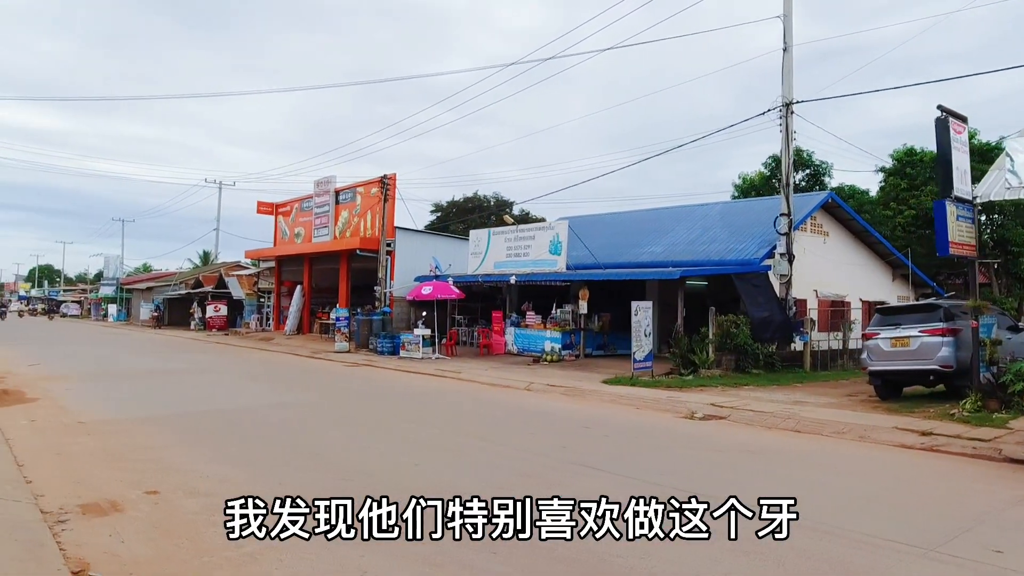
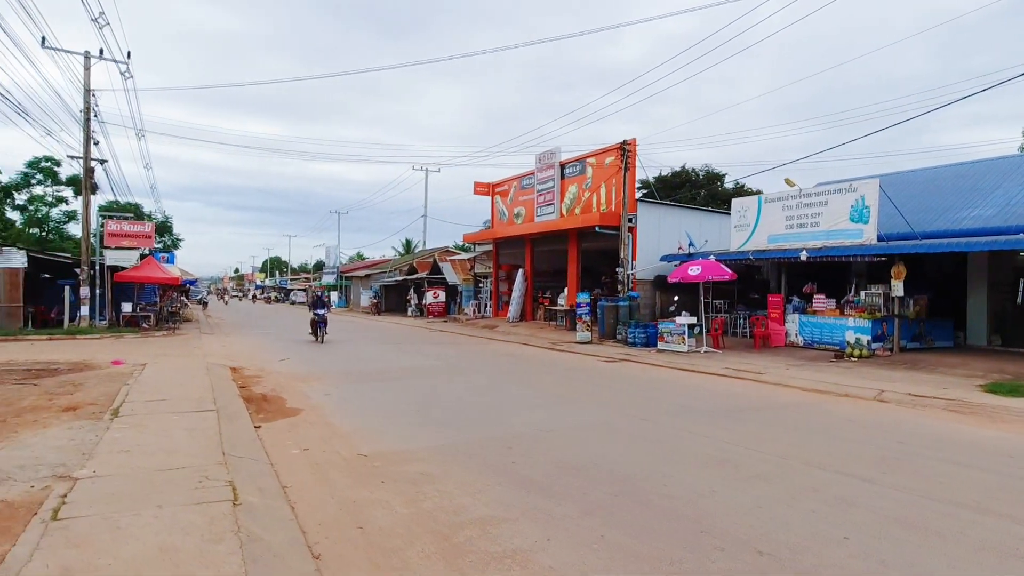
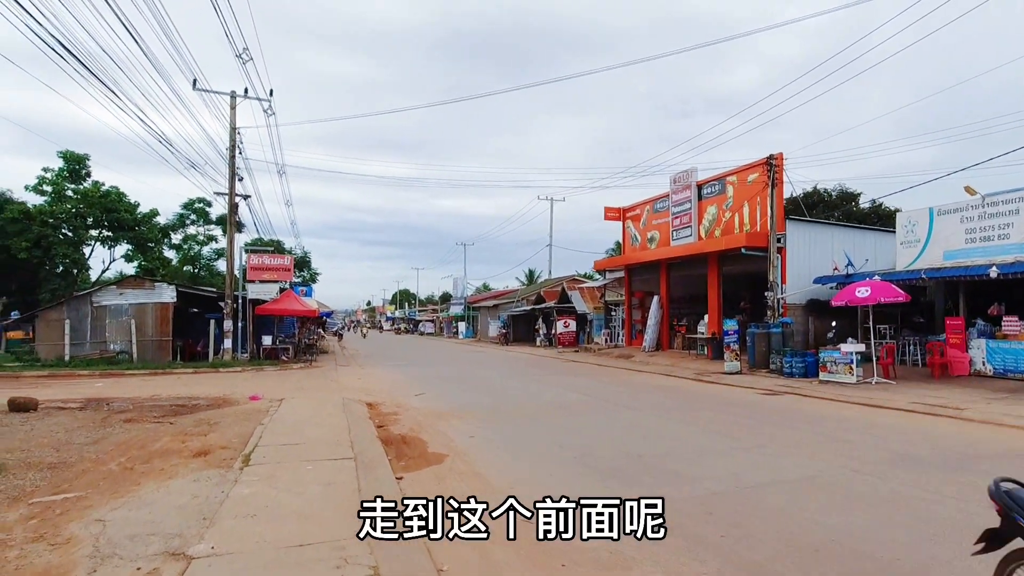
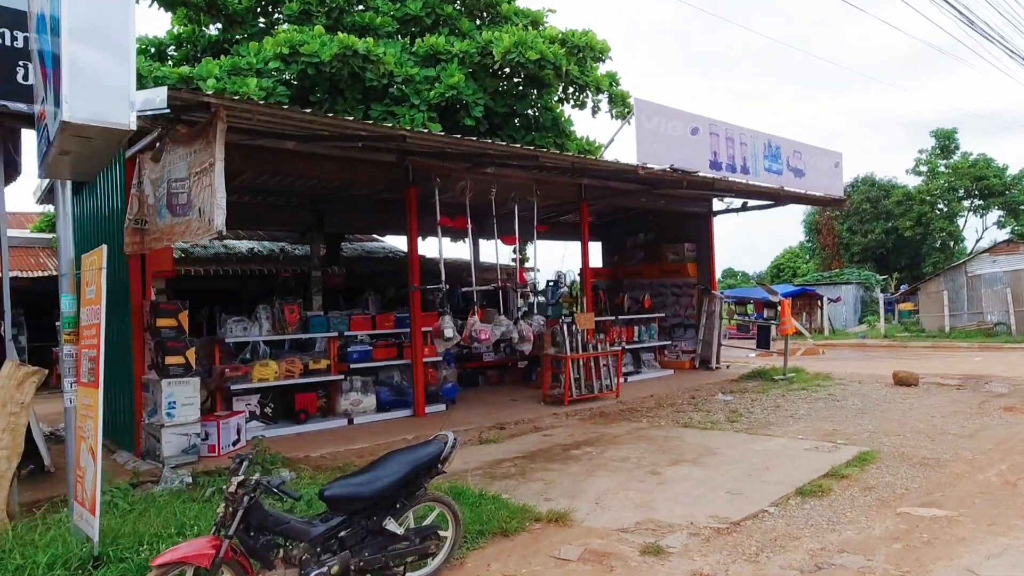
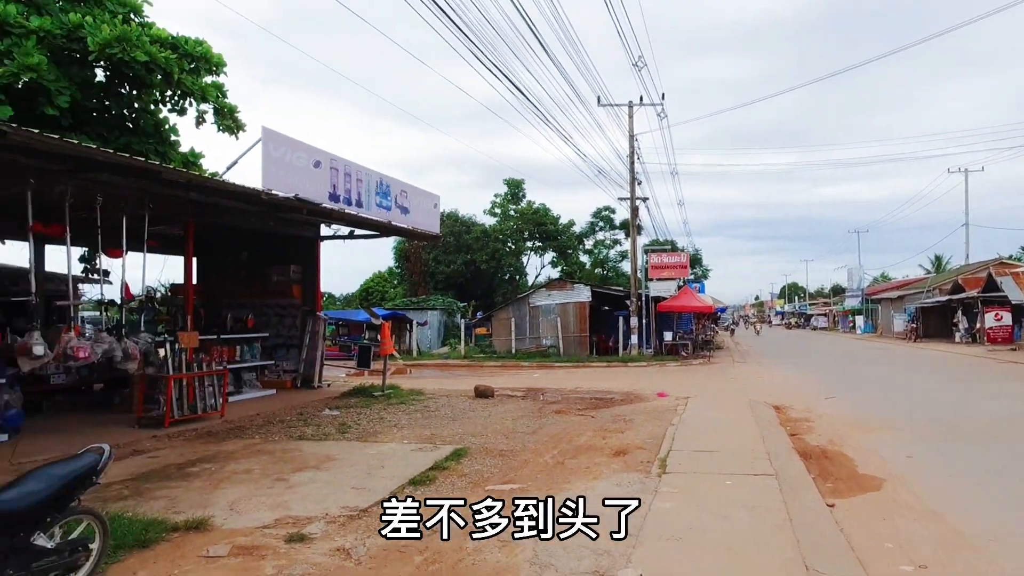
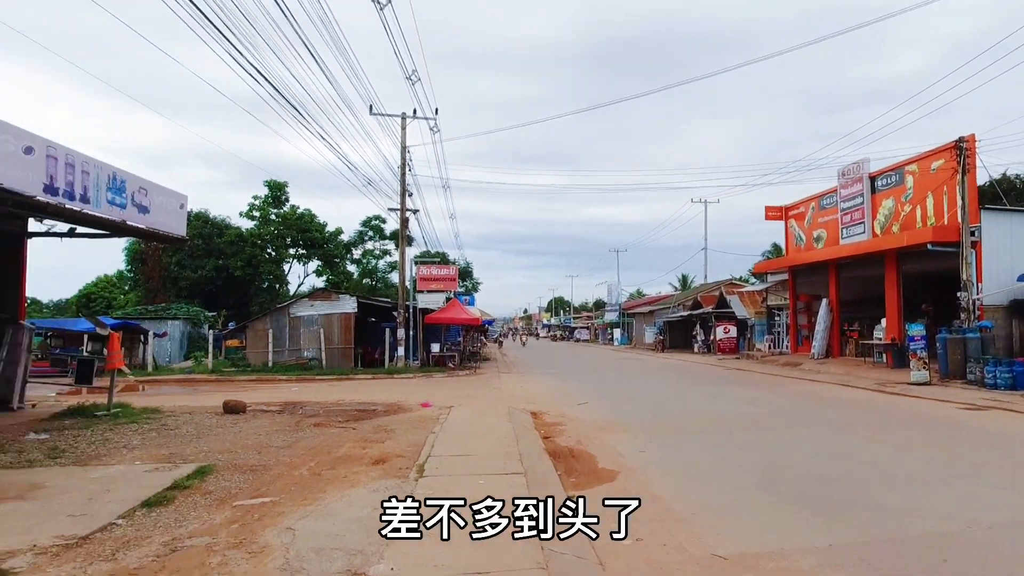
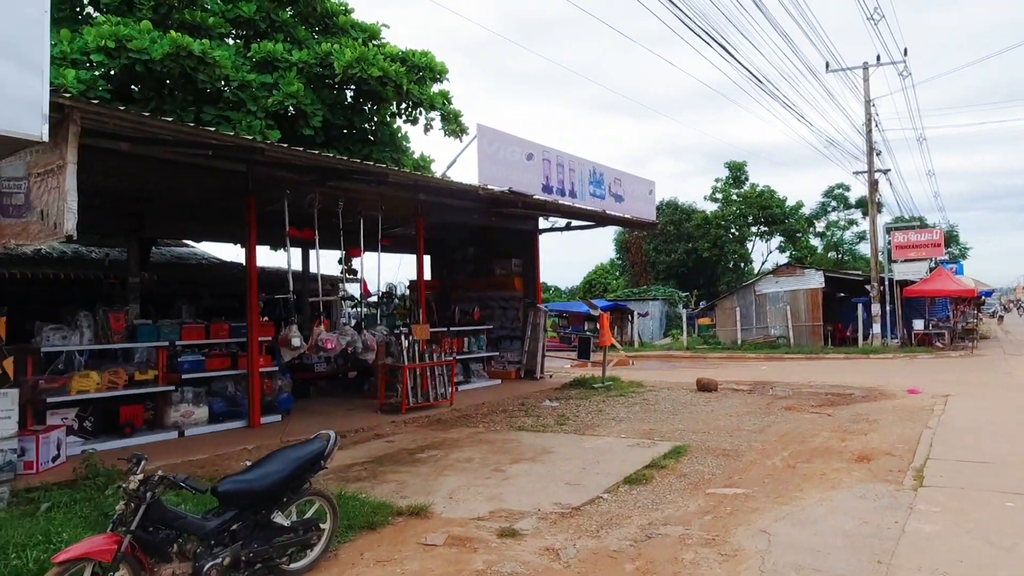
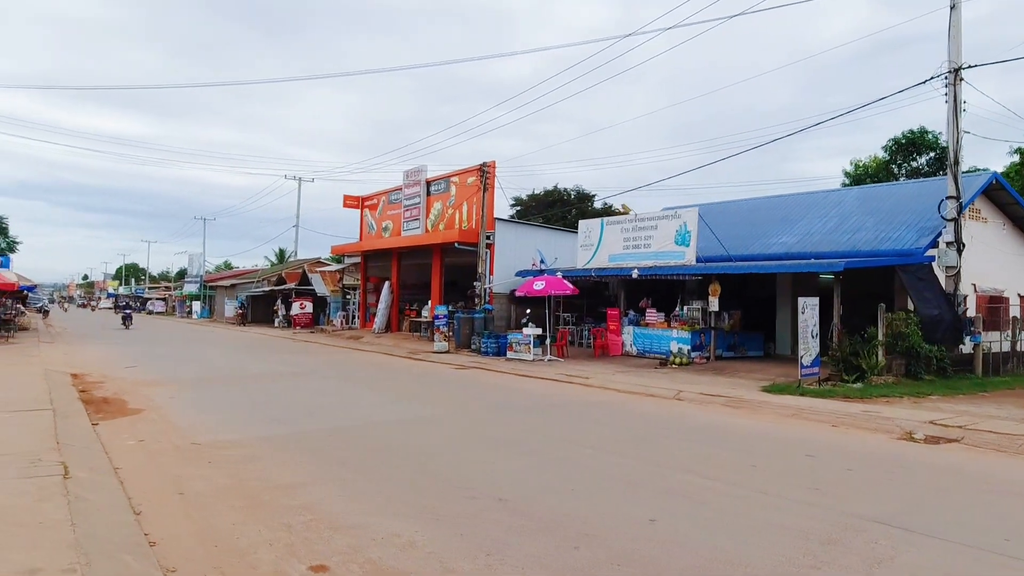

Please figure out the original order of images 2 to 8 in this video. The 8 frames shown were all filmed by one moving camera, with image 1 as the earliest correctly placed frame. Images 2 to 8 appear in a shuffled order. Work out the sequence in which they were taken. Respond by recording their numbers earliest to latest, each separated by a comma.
8, 2, 3, 6, 5, 7, 4
